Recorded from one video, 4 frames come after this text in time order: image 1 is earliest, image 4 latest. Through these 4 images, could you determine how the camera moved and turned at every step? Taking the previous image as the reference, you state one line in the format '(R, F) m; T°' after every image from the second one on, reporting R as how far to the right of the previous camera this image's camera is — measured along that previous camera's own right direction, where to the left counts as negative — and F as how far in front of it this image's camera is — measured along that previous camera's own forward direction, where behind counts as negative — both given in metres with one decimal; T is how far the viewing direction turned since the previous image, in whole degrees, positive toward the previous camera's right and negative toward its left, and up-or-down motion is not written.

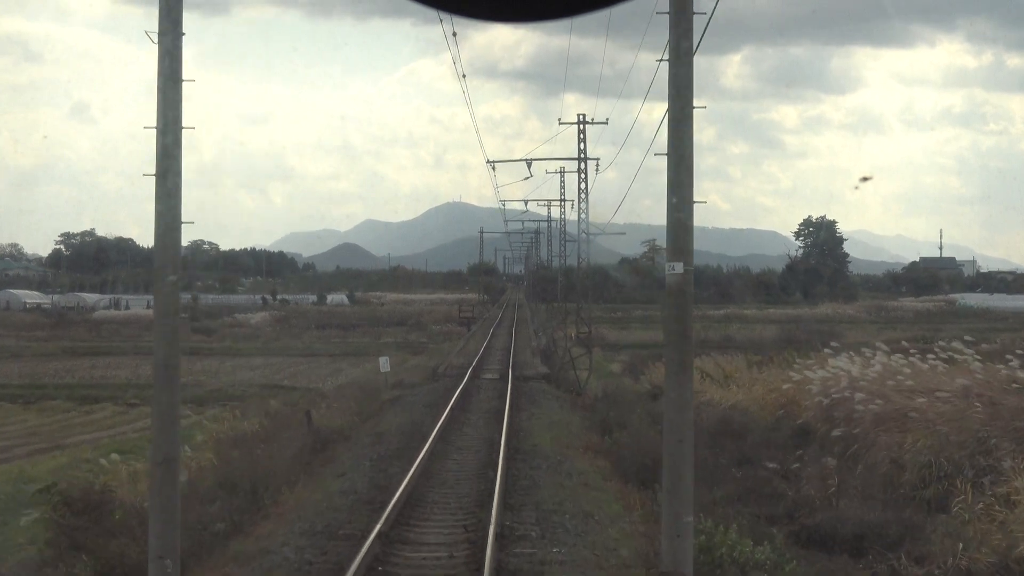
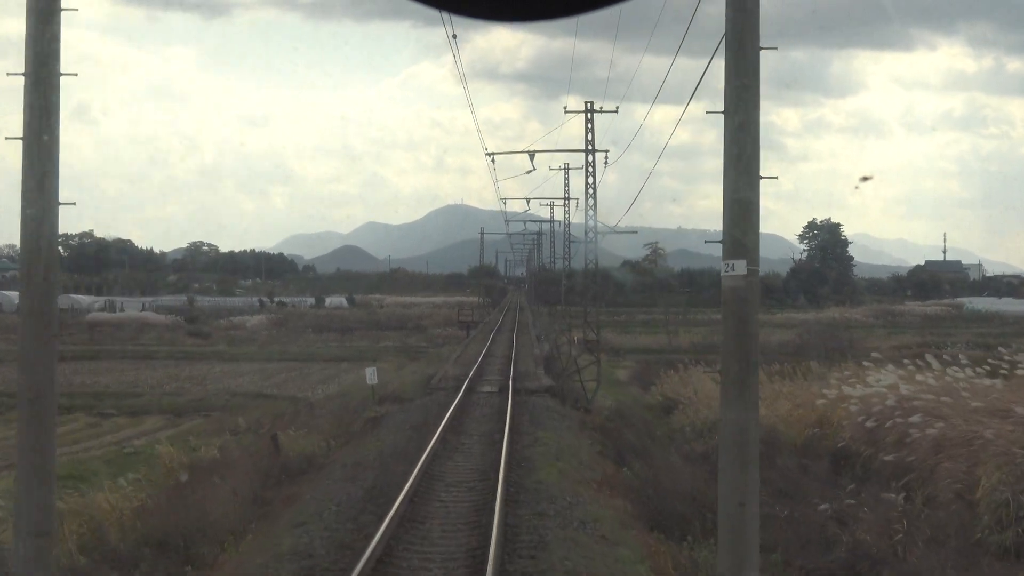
(0.0, +2.0) m; 0°
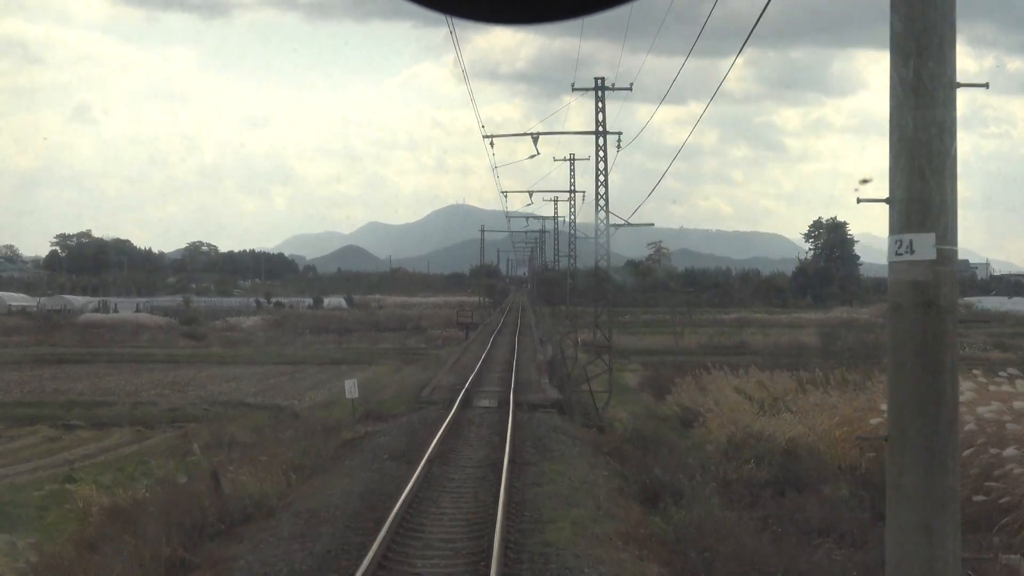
(0.0, +2.4) m; 0°
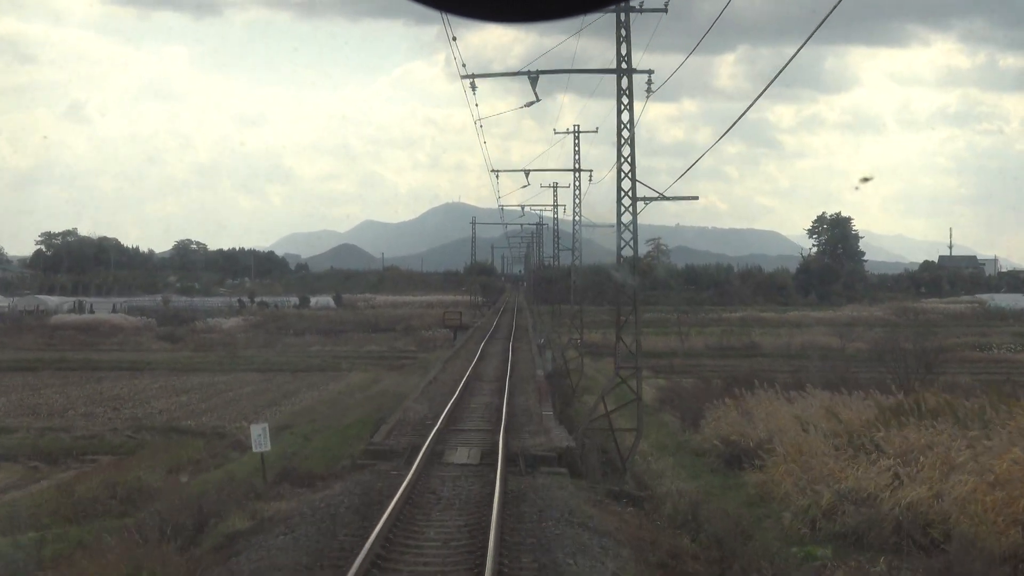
(+0.1, +5.3) m; 0°
